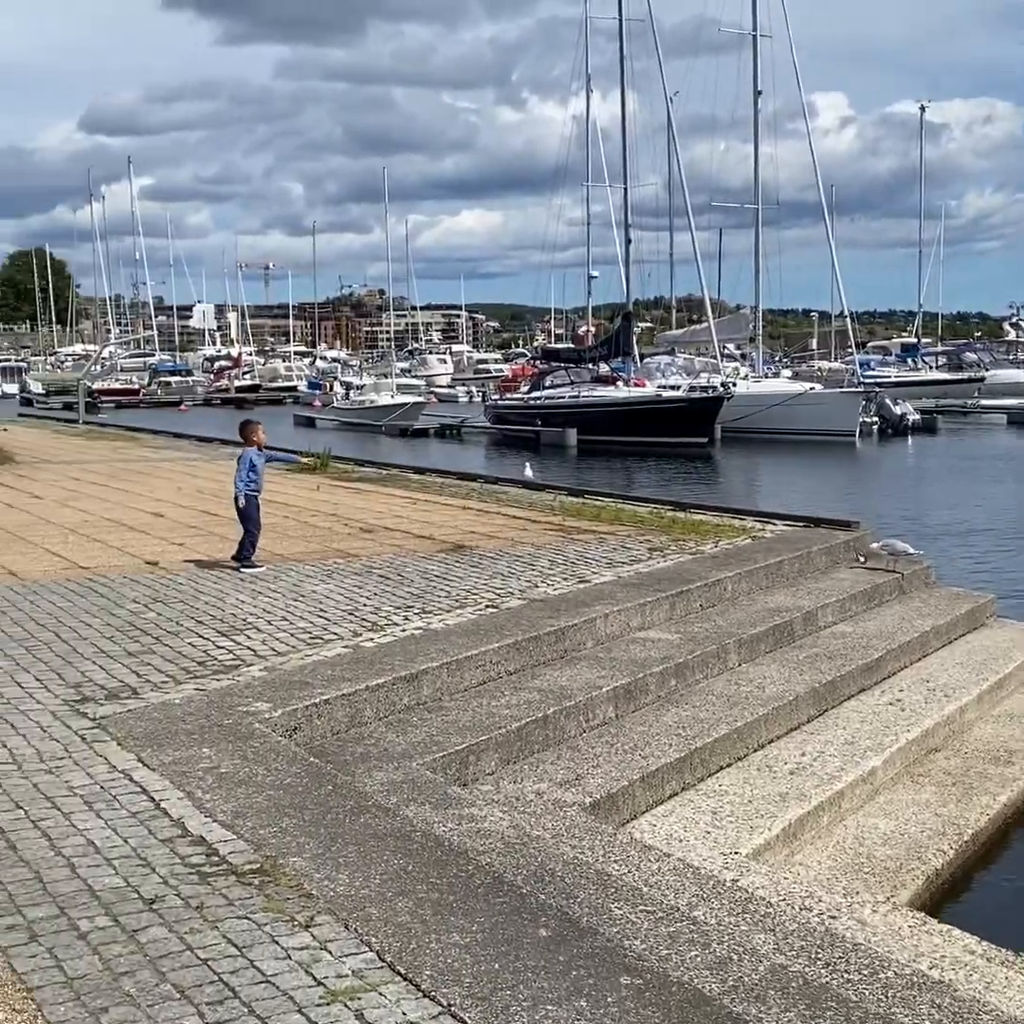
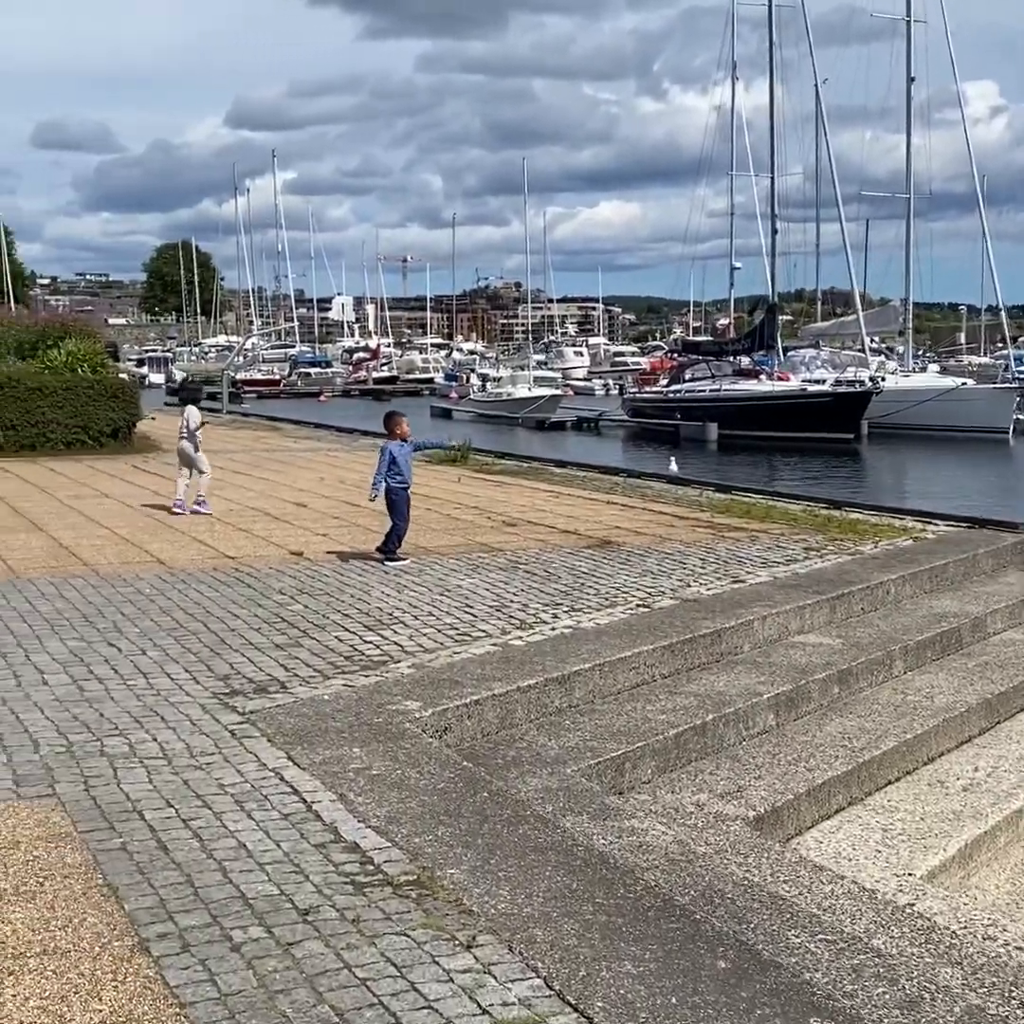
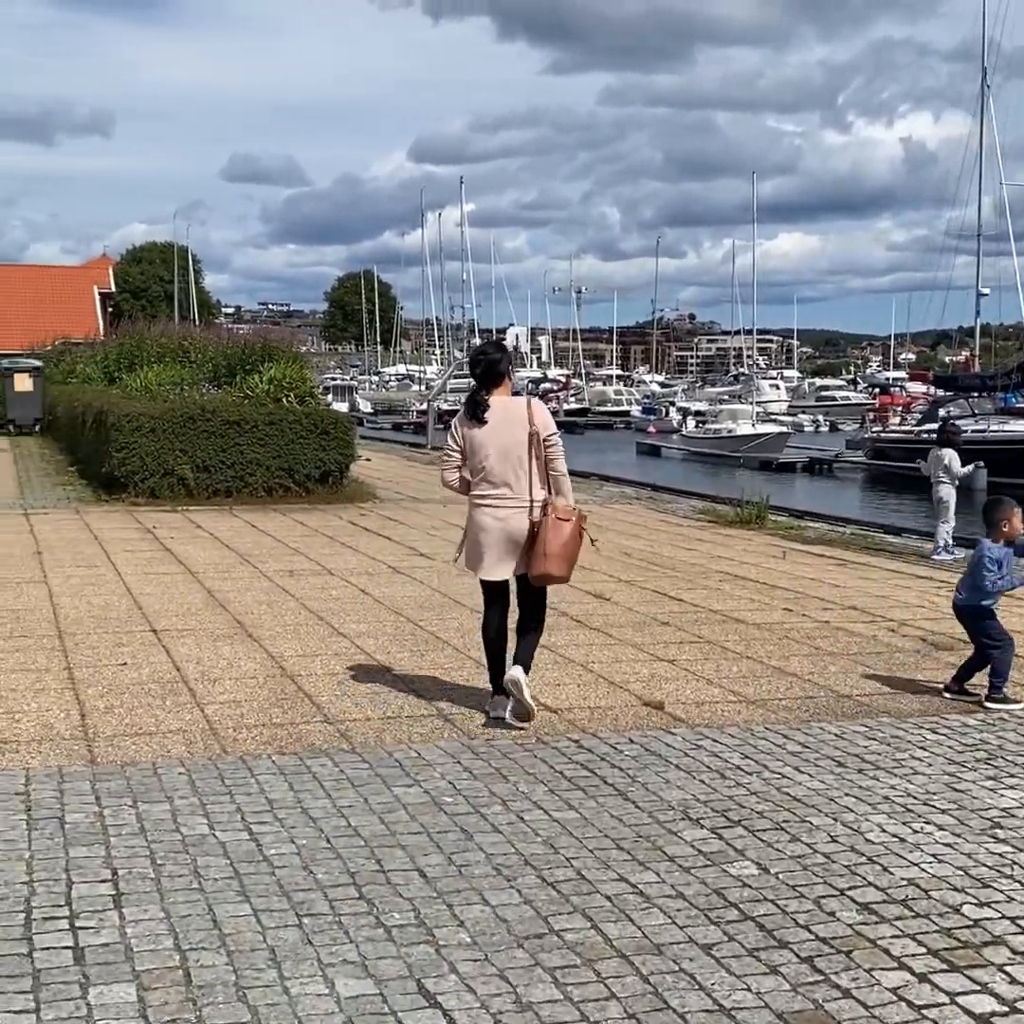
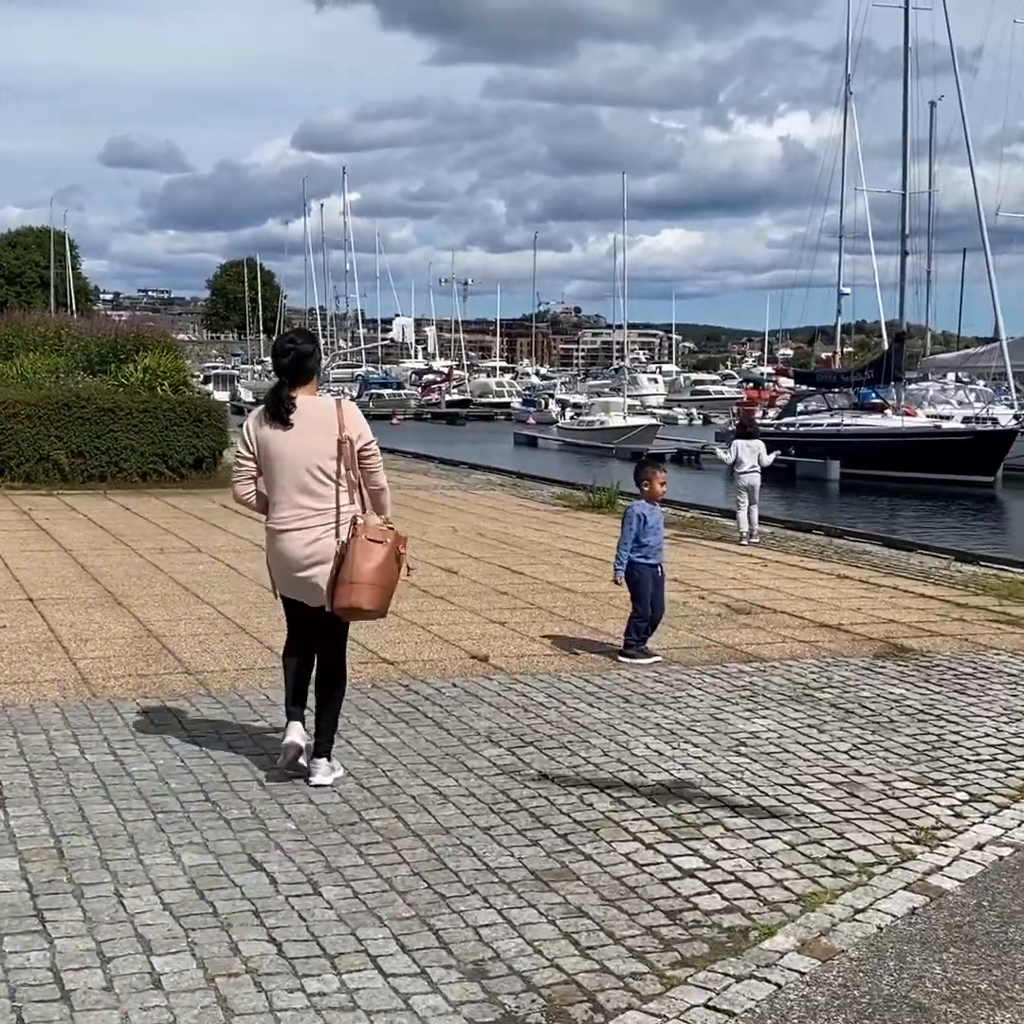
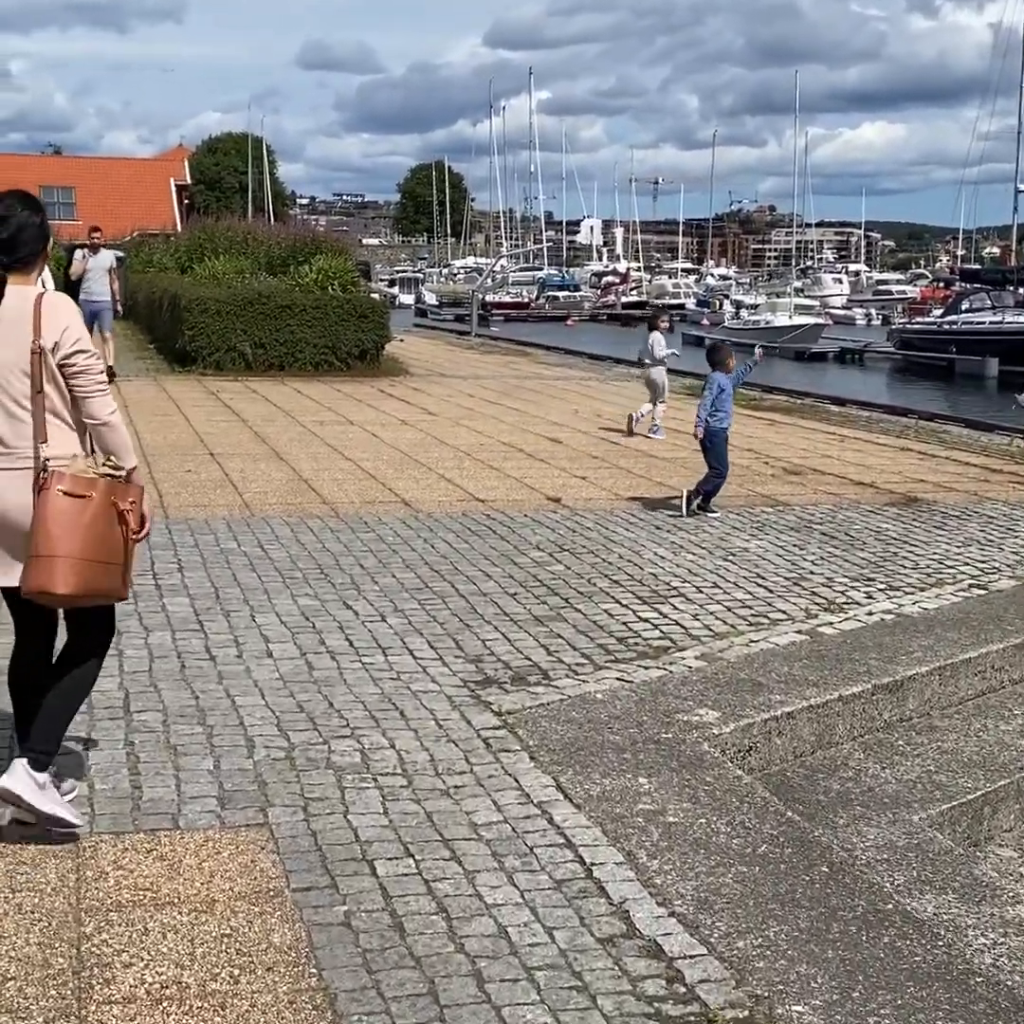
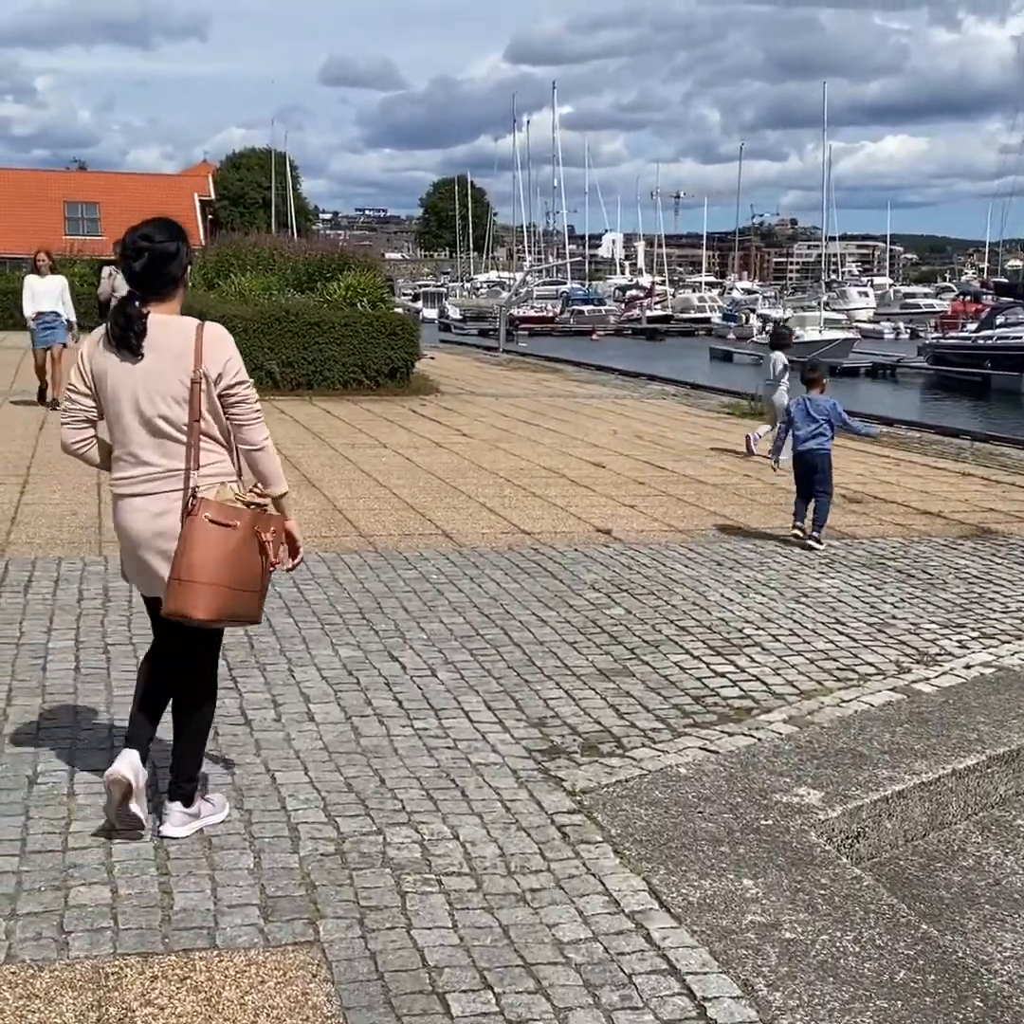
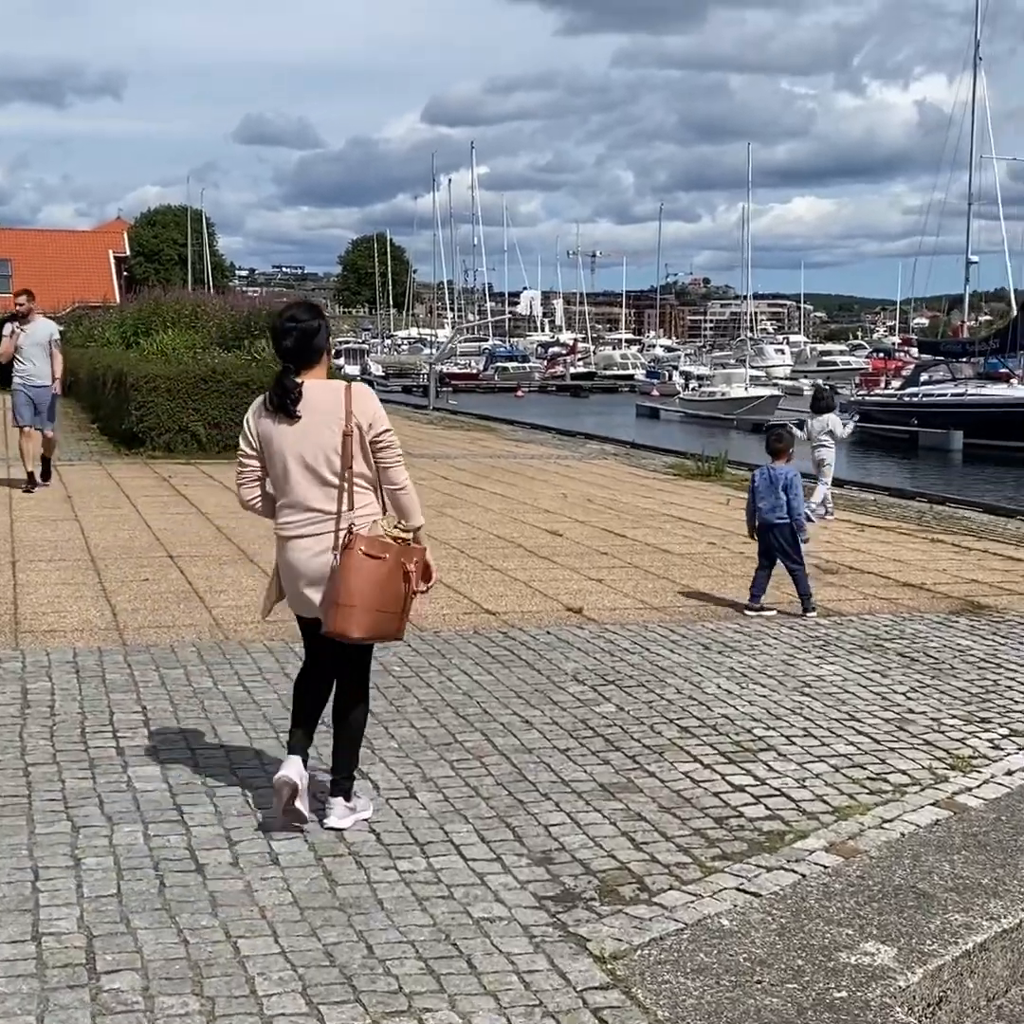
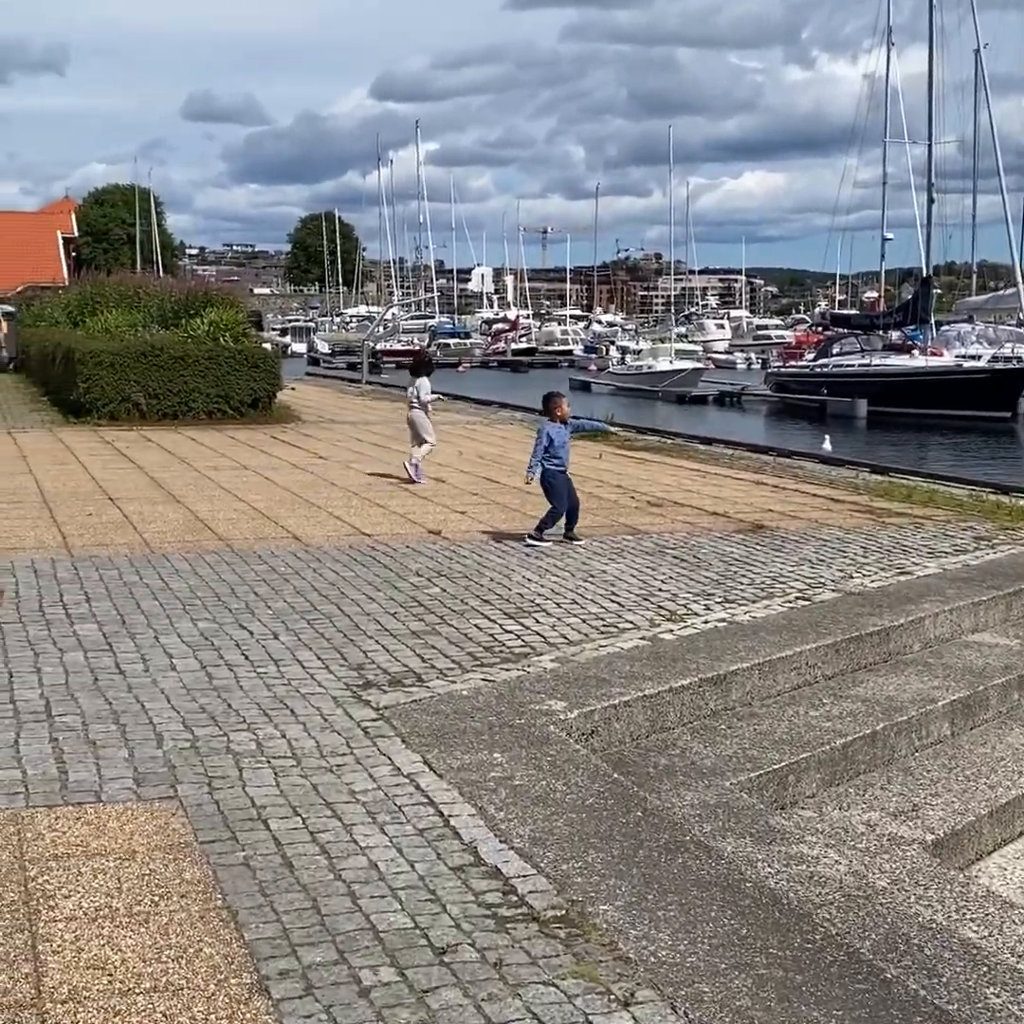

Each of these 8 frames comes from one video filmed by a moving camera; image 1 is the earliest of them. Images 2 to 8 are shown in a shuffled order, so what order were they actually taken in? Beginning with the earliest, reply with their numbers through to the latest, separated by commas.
2, 8, 5, 6, 7, 4, 3
